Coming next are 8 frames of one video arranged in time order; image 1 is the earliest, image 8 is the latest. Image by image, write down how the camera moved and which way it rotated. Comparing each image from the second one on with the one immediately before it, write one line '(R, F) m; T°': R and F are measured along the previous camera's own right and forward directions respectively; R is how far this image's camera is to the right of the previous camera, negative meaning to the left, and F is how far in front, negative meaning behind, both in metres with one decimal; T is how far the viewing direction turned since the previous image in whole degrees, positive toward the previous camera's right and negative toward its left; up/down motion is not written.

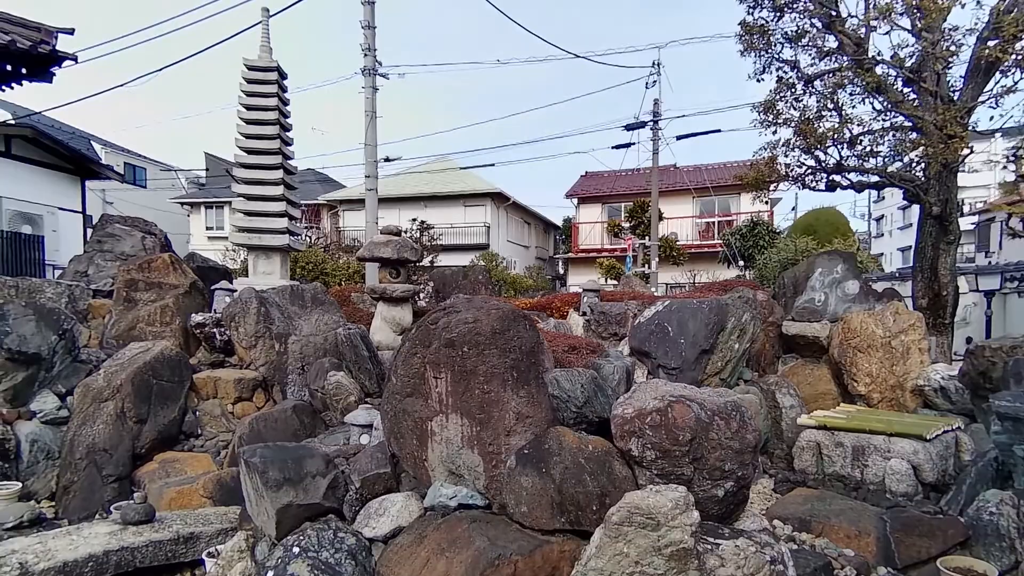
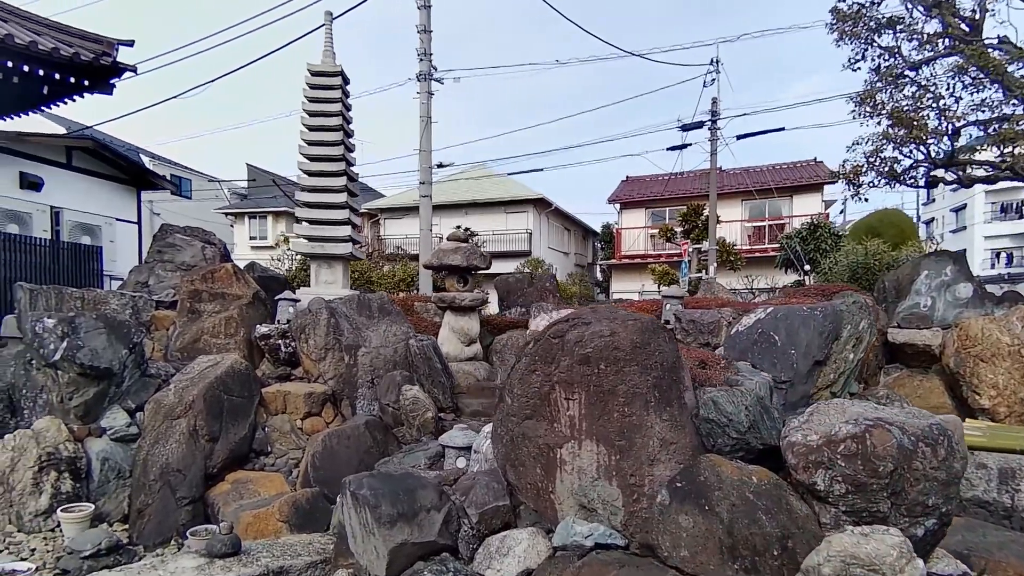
(-0.5, +0.4) m; -3°
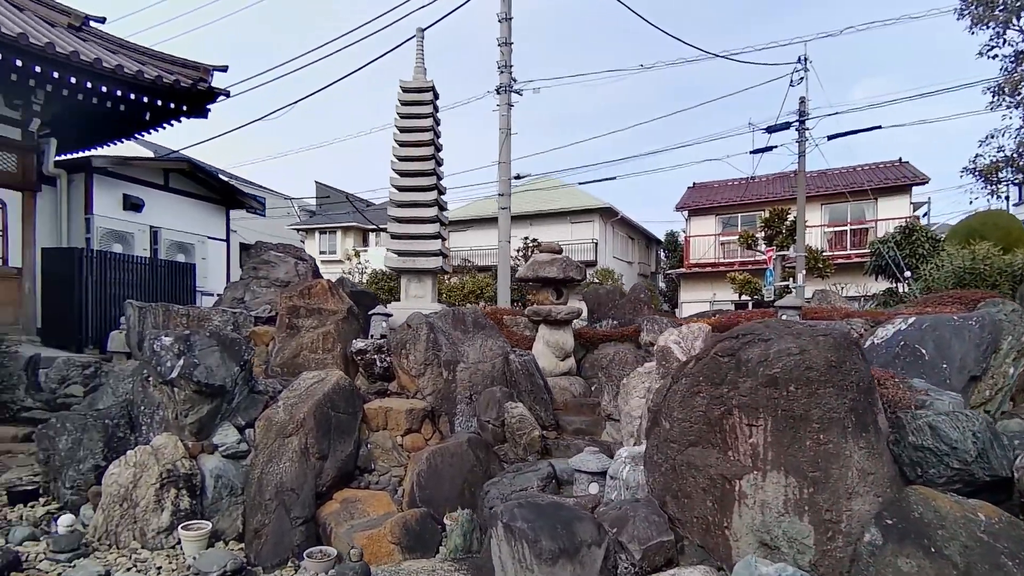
(-0.5, +0.2) m; -5°
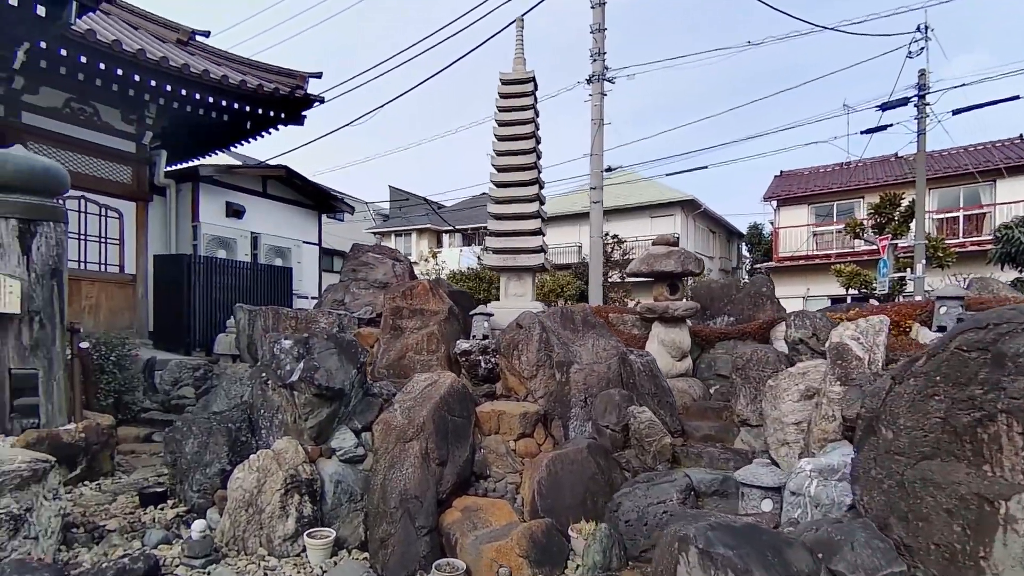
(-0.5, +0.3) m; -6°
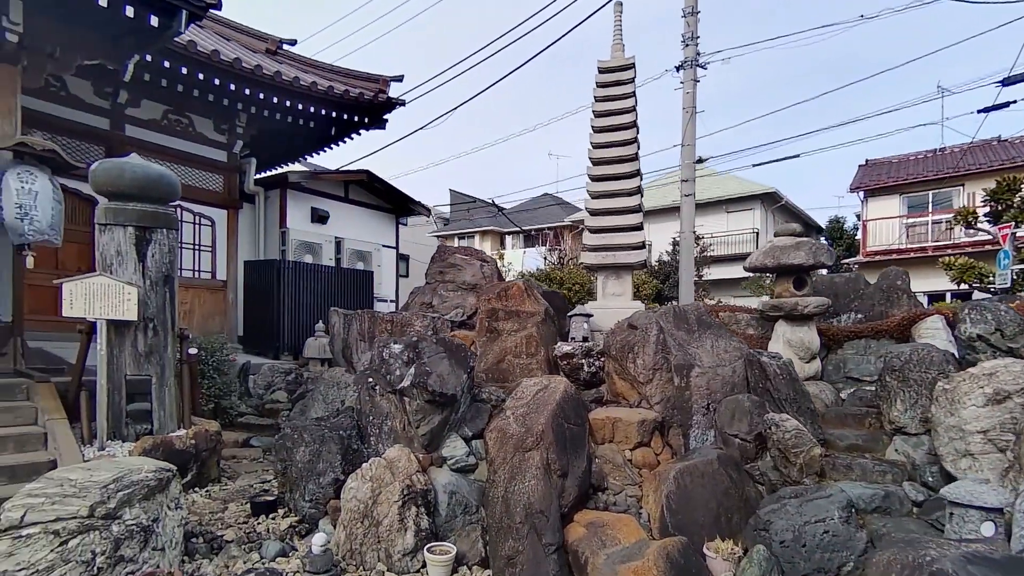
(-0.5, +0.3) m; -5°
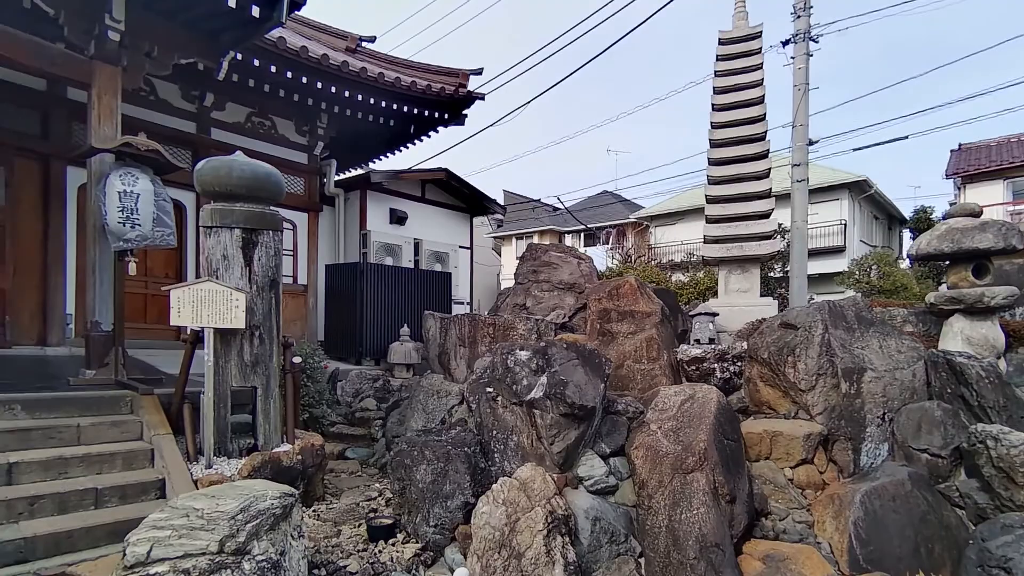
(-0.7, +0.5) m; -5°
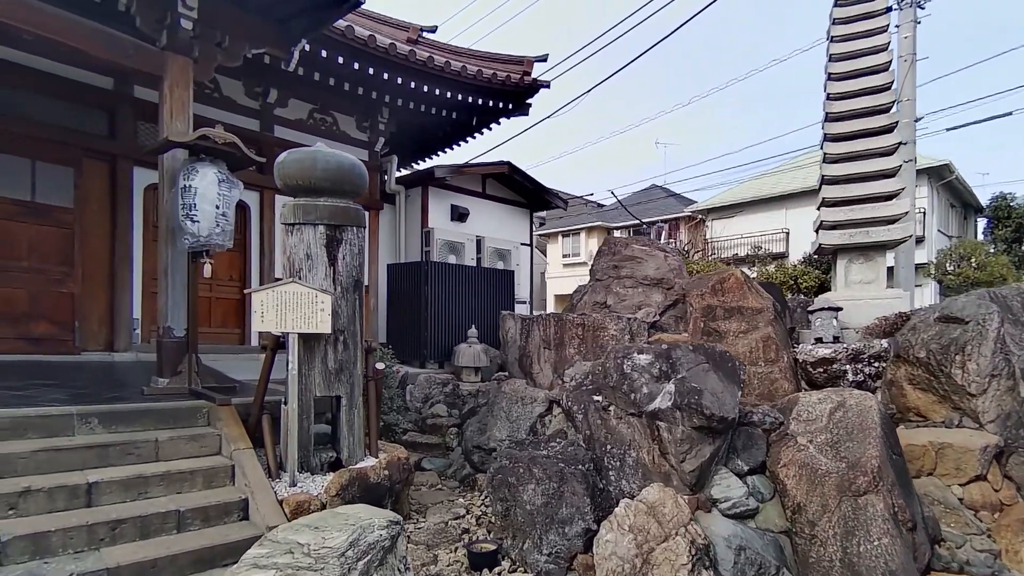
(-0.5, +0.5) m; -4°
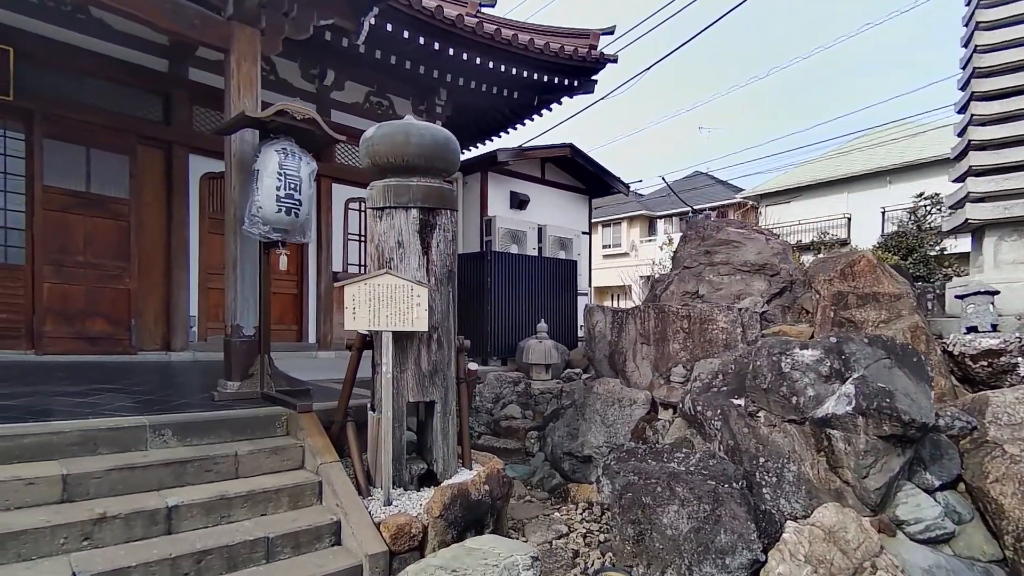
(-0.6, +0.6) m; -3°
